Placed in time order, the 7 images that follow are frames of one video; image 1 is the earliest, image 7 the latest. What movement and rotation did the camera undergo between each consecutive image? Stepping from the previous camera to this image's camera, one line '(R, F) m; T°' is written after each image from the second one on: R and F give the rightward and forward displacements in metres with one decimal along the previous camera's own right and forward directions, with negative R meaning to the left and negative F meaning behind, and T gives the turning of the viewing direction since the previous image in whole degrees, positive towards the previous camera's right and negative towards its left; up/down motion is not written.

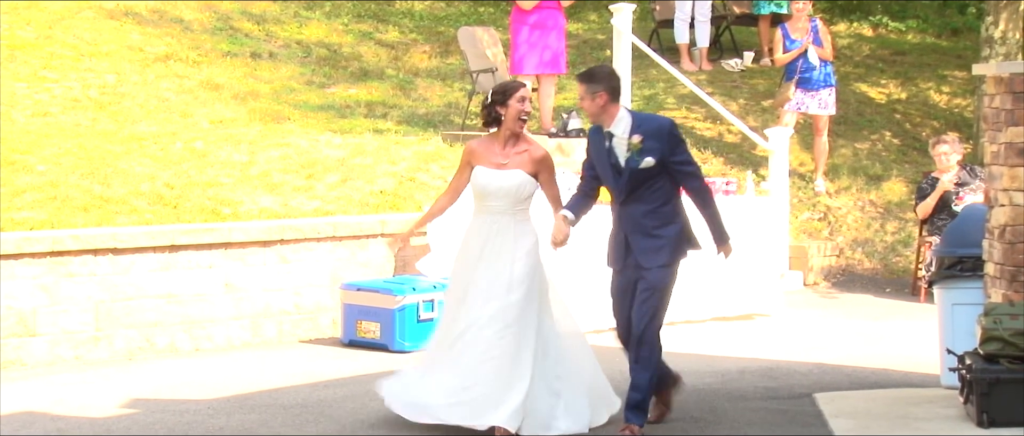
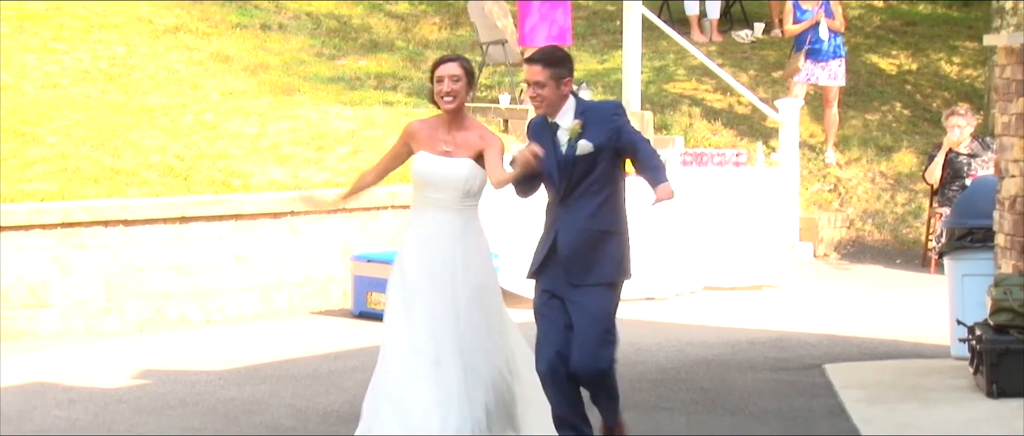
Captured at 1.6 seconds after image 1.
(0.0, 0.0) m; 0°
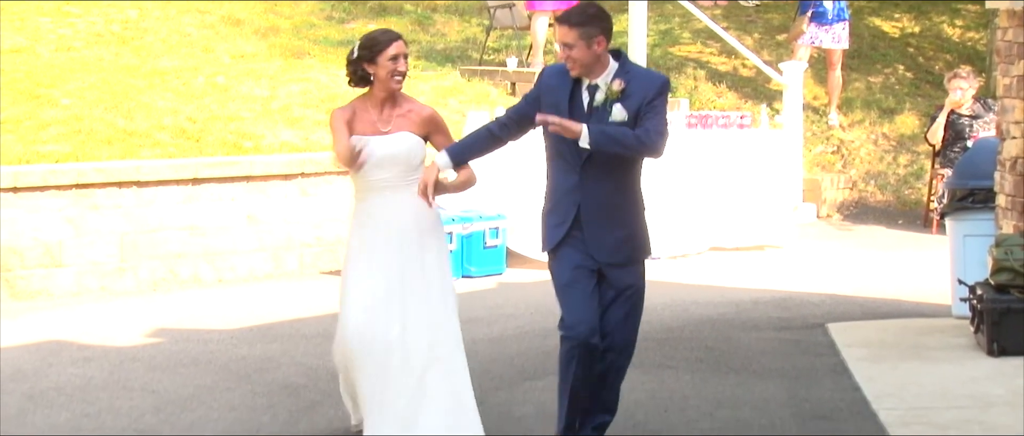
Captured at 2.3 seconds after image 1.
(0.0, -0.1) m; 0°
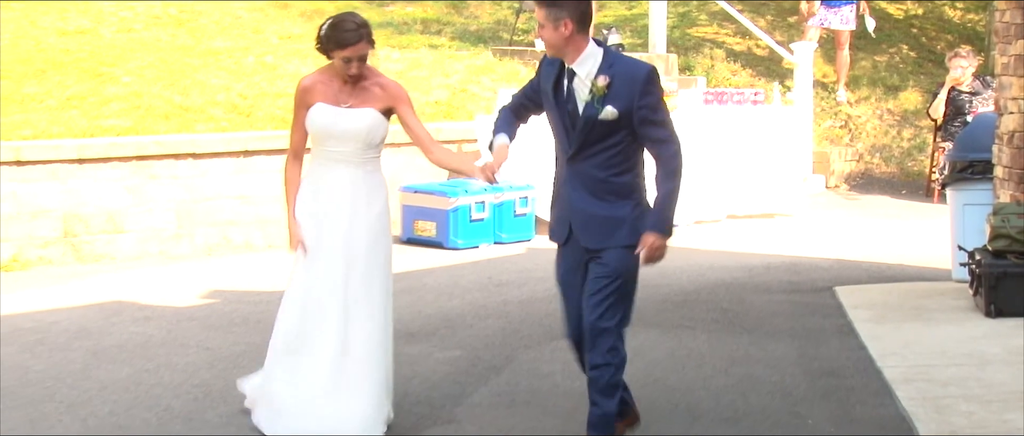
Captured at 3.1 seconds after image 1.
(0.0, -0.6) m; -1°
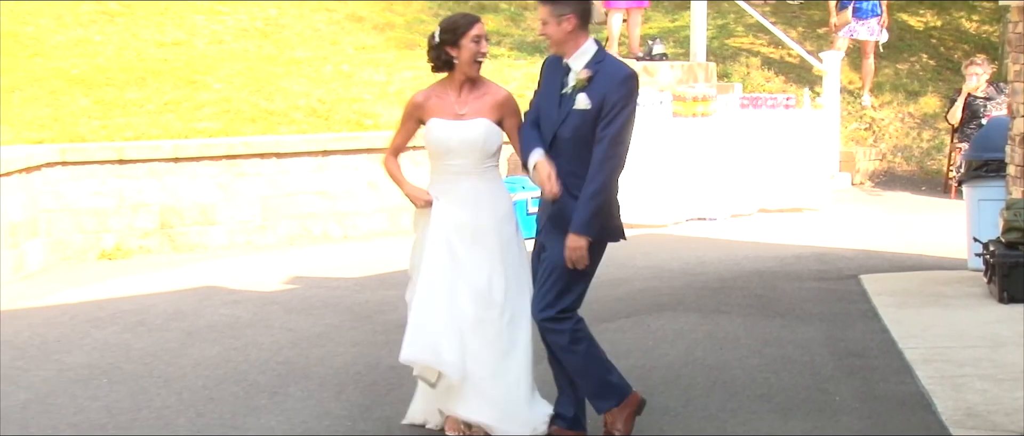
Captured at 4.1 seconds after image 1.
(0.0, -0.9) m; -2°
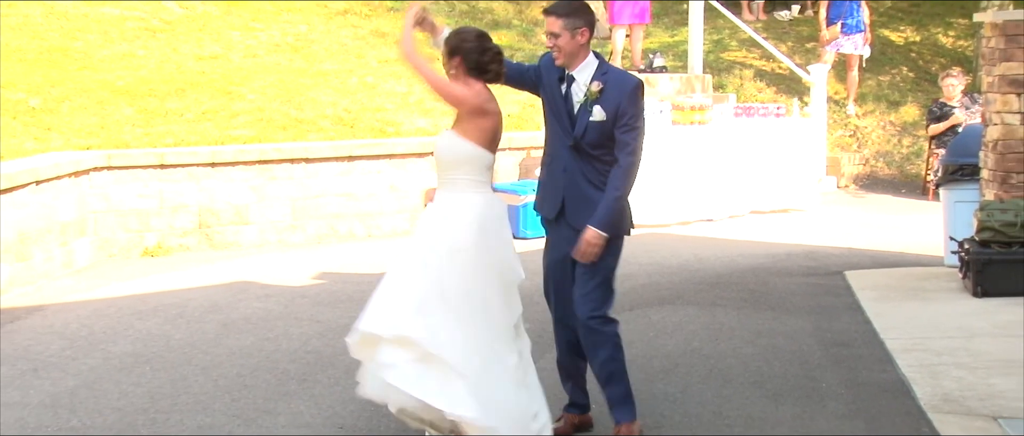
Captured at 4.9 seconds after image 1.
(-0.1, -0.8) m; 0°
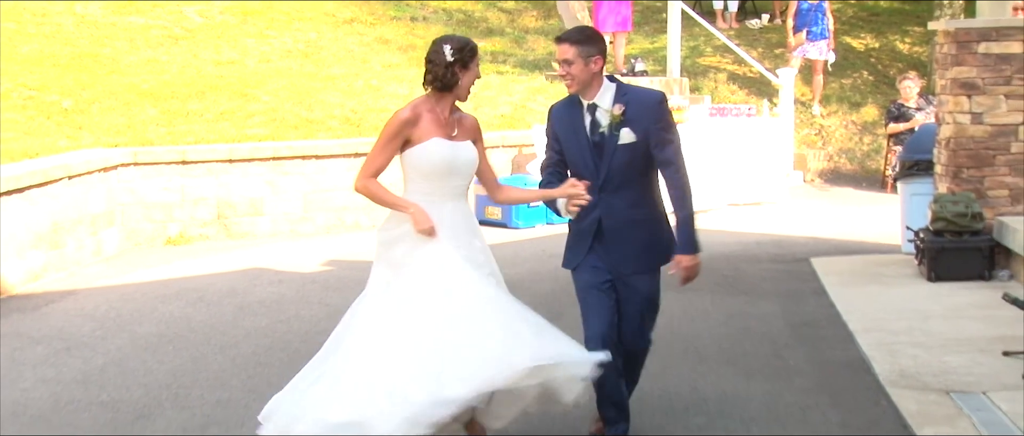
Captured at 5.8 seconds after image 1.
(0.0, -1.0) m; 0°
